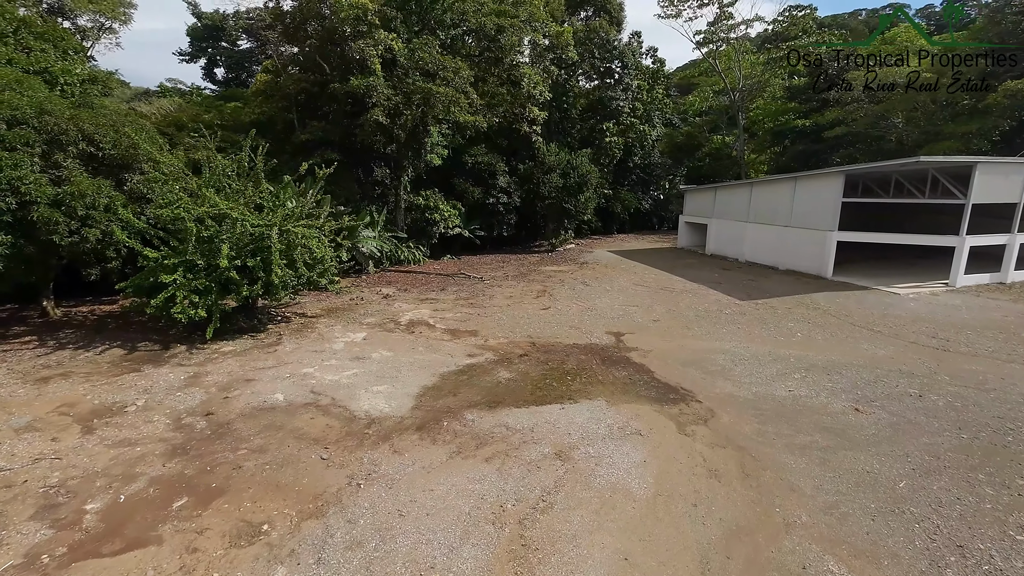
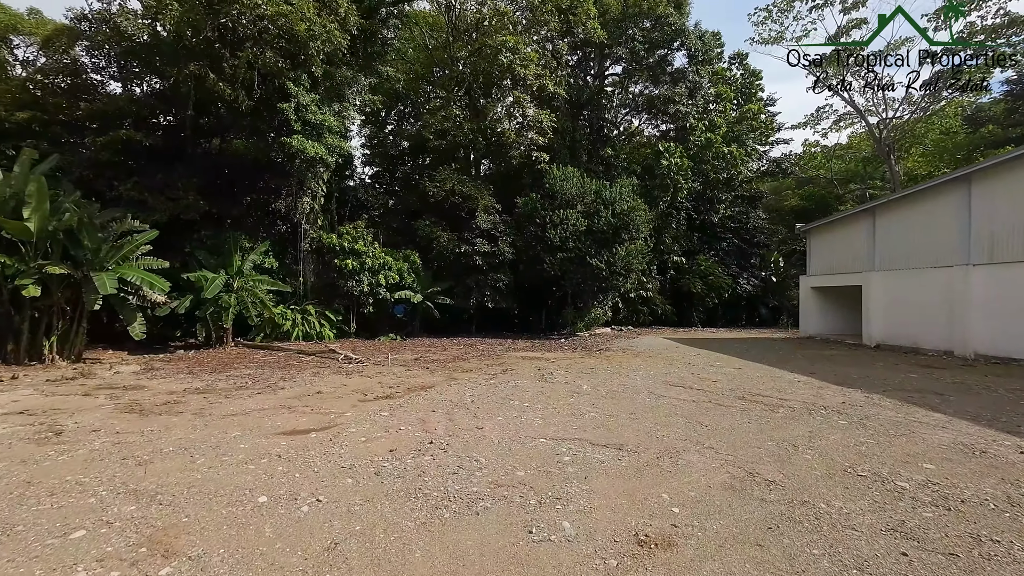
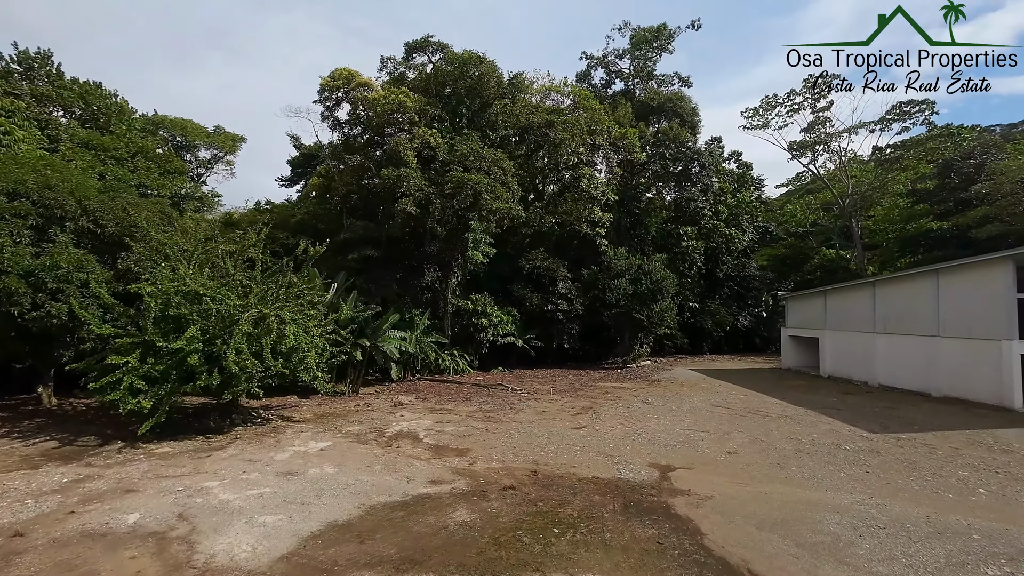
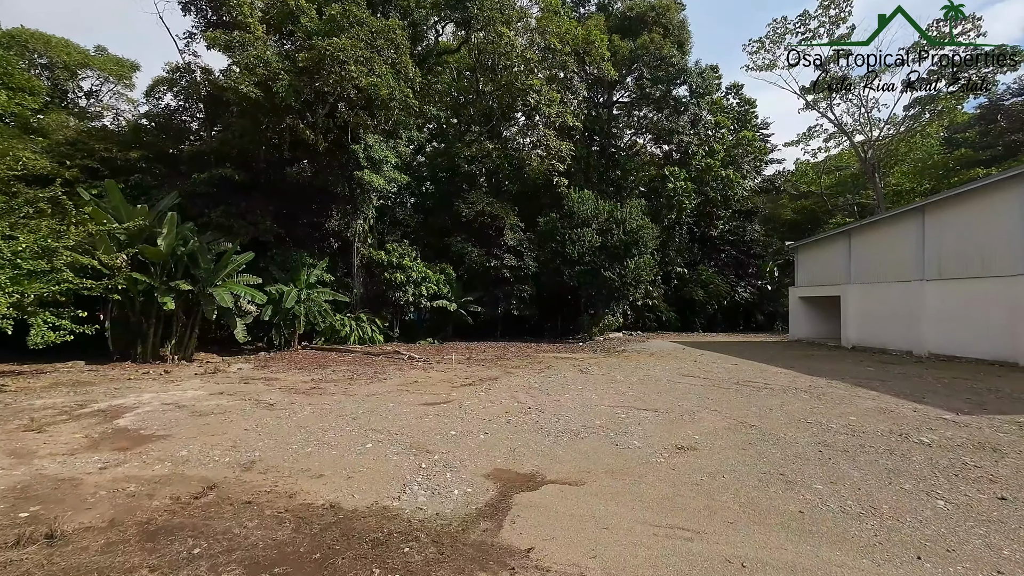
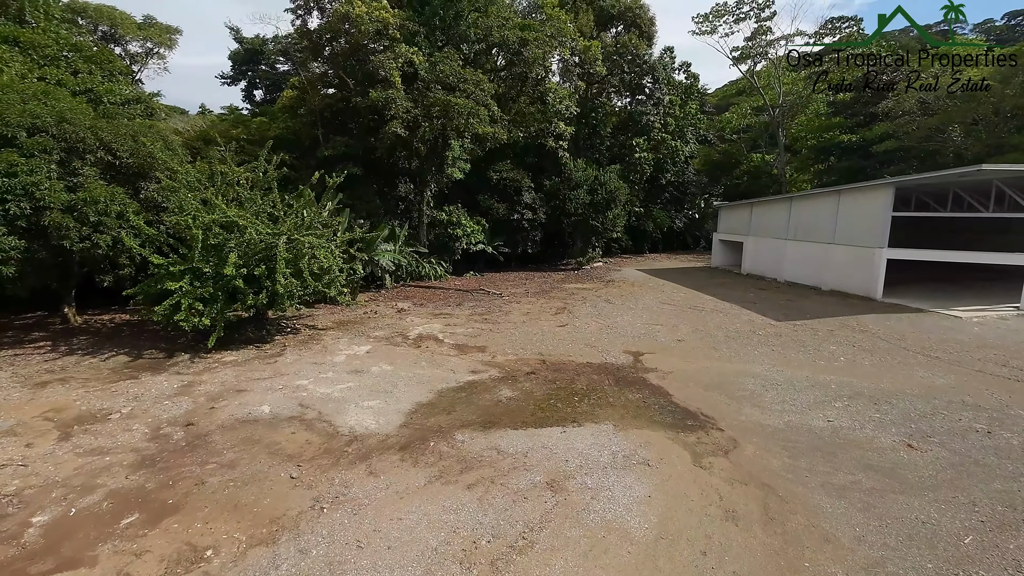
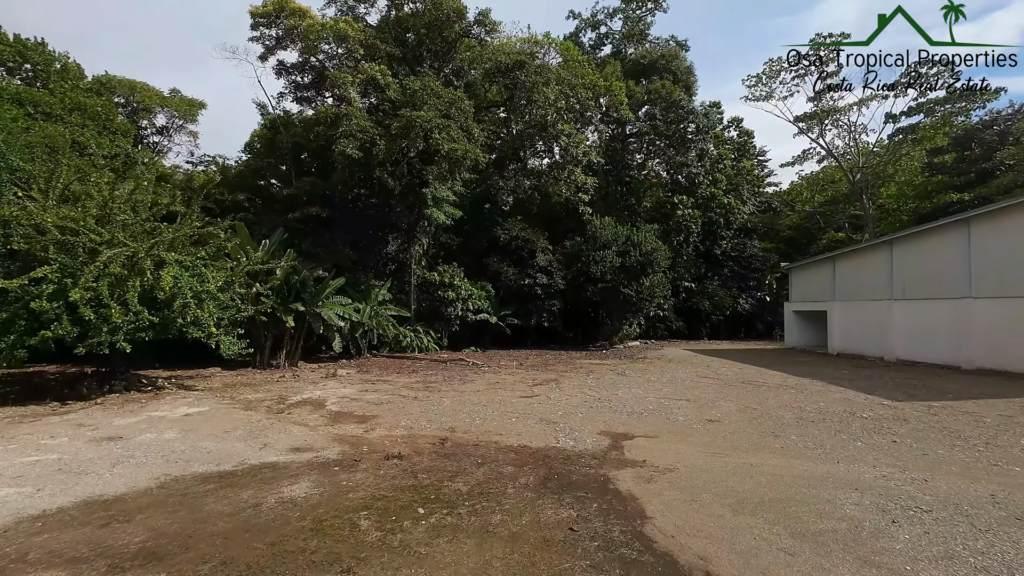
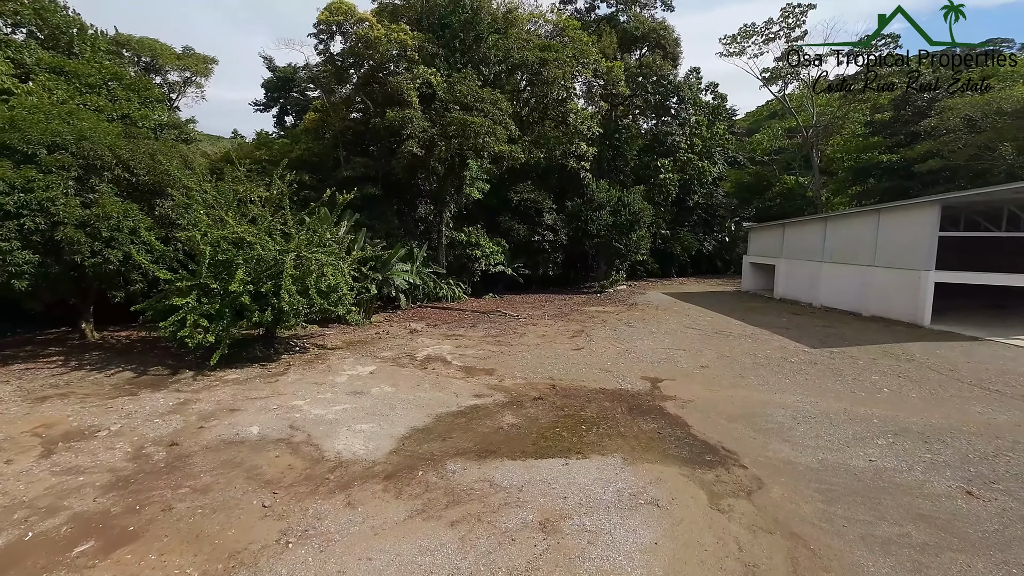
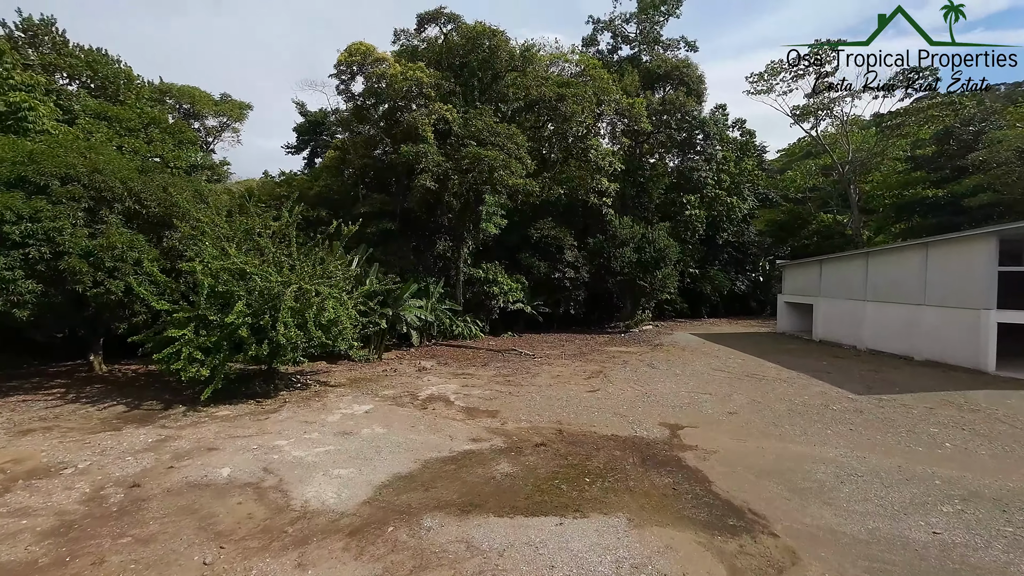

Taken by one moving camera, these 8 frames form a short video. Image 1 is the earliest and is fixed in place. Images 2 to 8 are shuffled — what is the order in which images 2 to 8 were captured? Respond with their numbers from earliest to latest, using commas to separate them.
5, 7, 8, 3, 6, 4, 2
